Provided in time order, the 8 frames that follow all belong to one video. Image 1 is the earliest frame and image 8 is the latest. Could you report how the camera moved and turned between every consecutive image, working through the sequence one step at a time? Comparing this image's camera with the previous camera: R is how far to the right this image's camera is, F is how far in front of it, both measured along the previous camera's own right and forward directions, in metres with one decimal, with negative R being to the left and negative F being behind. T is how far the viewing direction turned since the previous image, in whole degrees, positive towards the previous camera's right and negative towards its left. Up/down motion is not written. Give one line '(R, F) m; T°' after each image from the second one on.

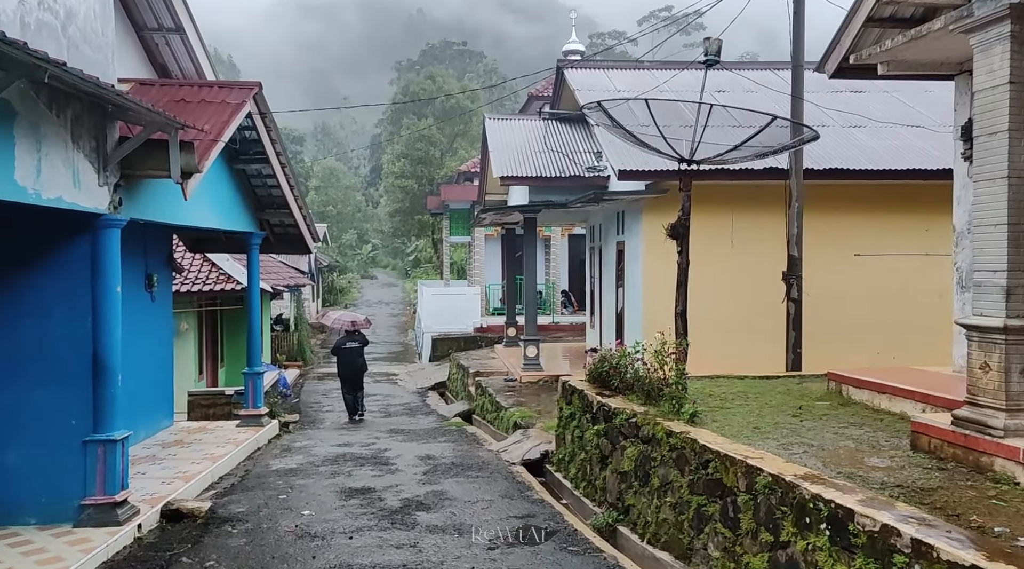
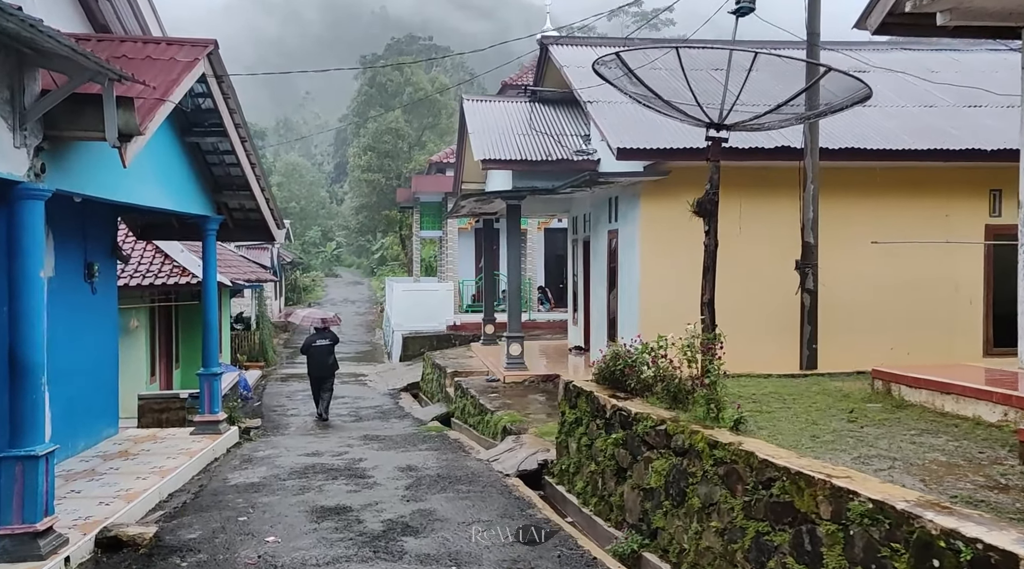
(-0.2, +1.0) m; +2°
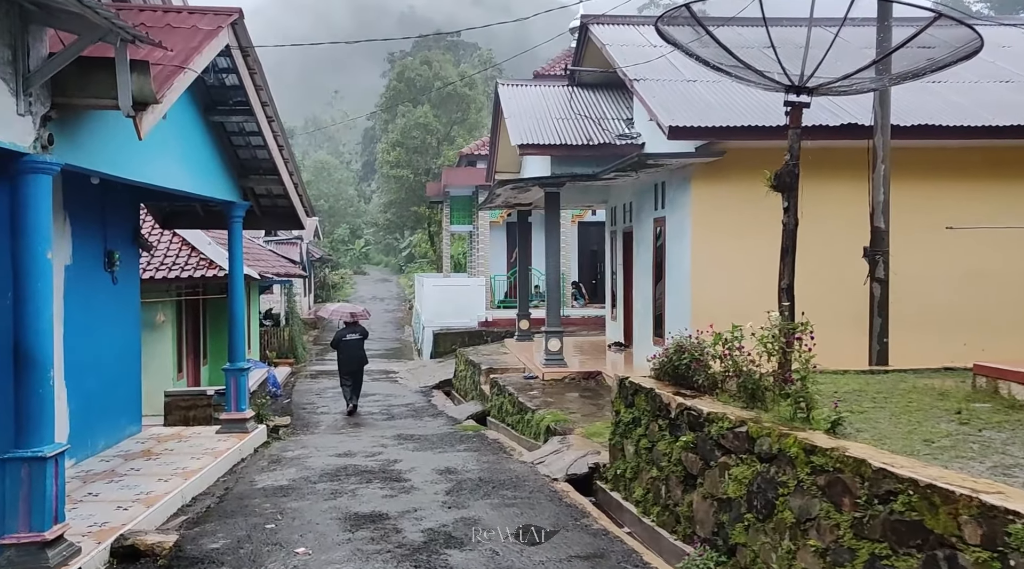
(-0.2, +0.6) m; -2°
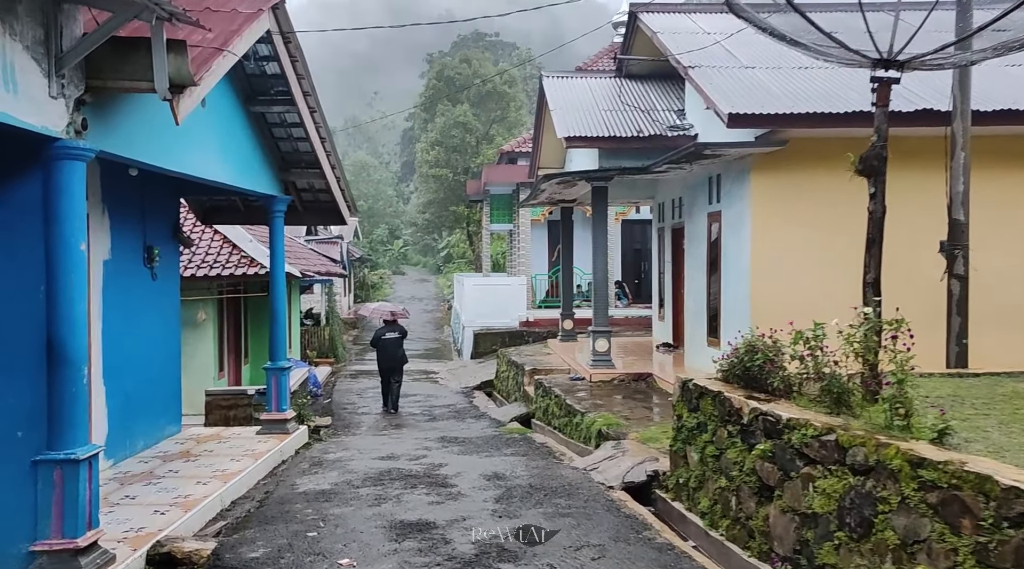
(-0.1, +0.4) m; -2°
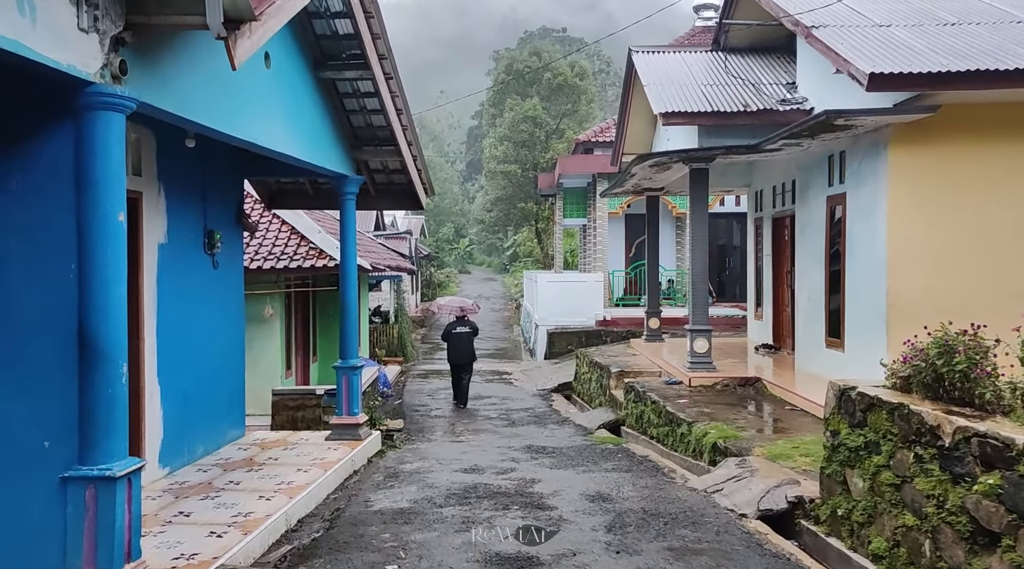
(-0.3, +1.0) m; -4°
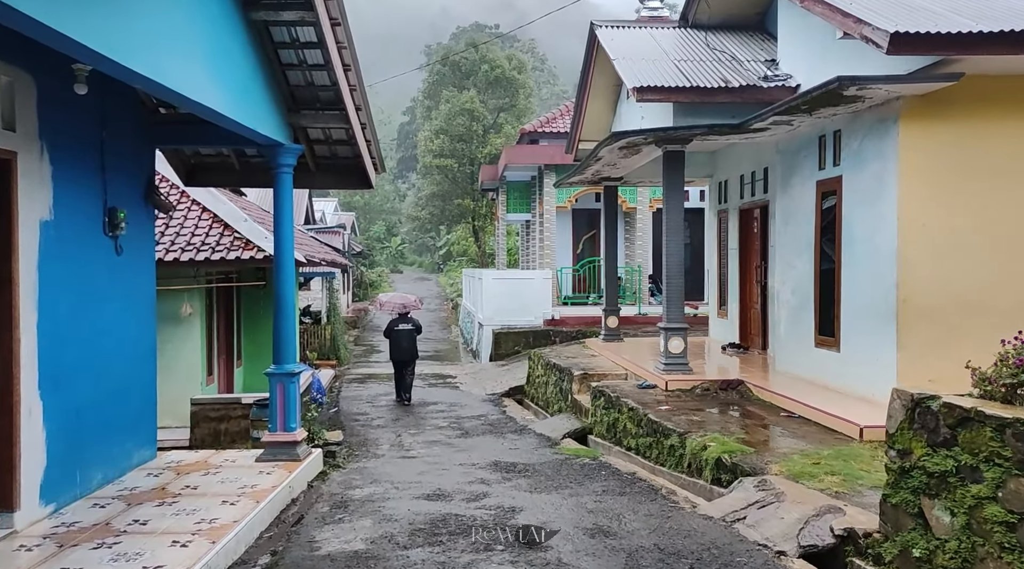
(-0.3, +1.2) m; +4°
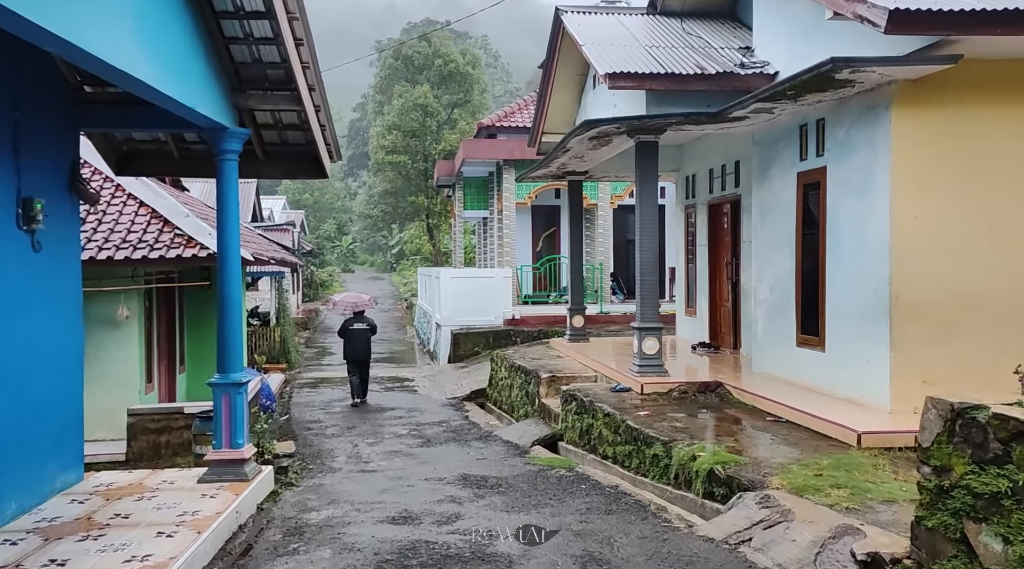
(-0.1, +0.6) m; +3°
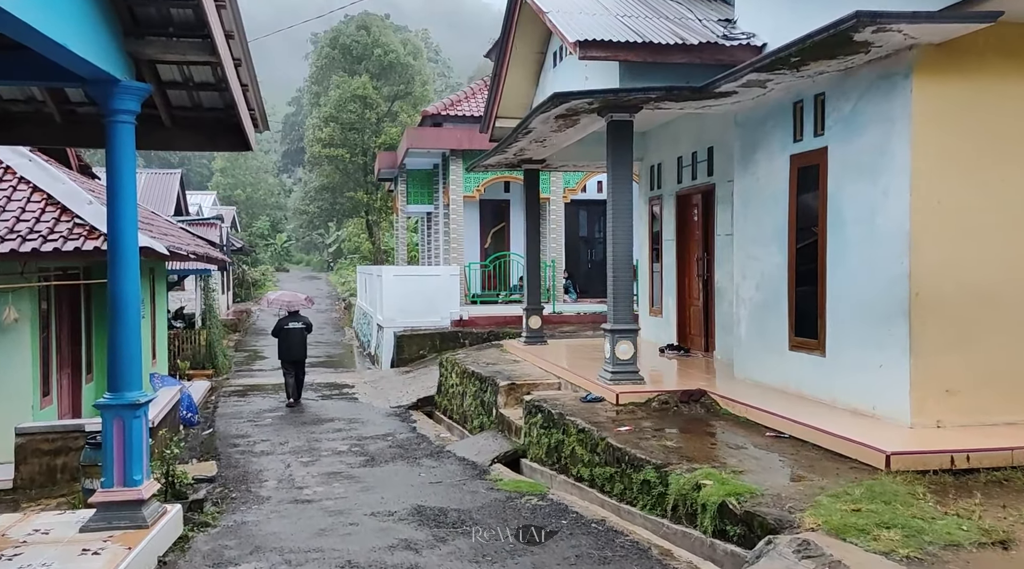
(-0.2, +1.1) m; +4°
